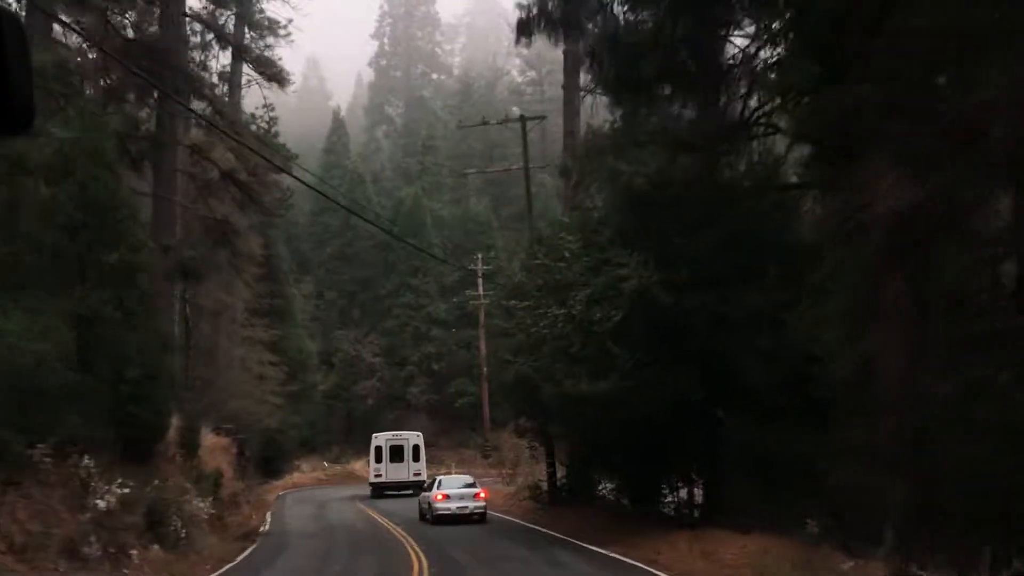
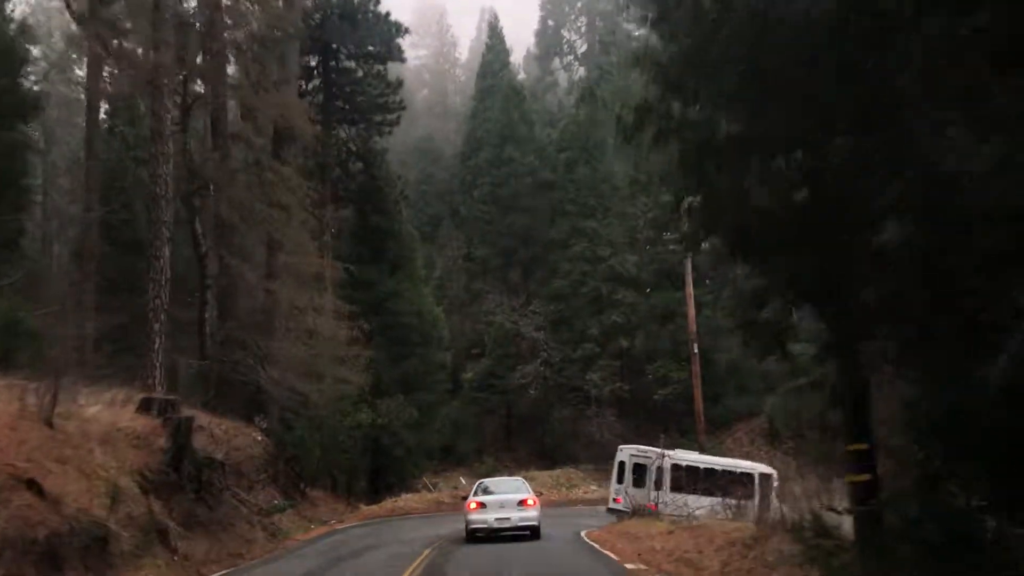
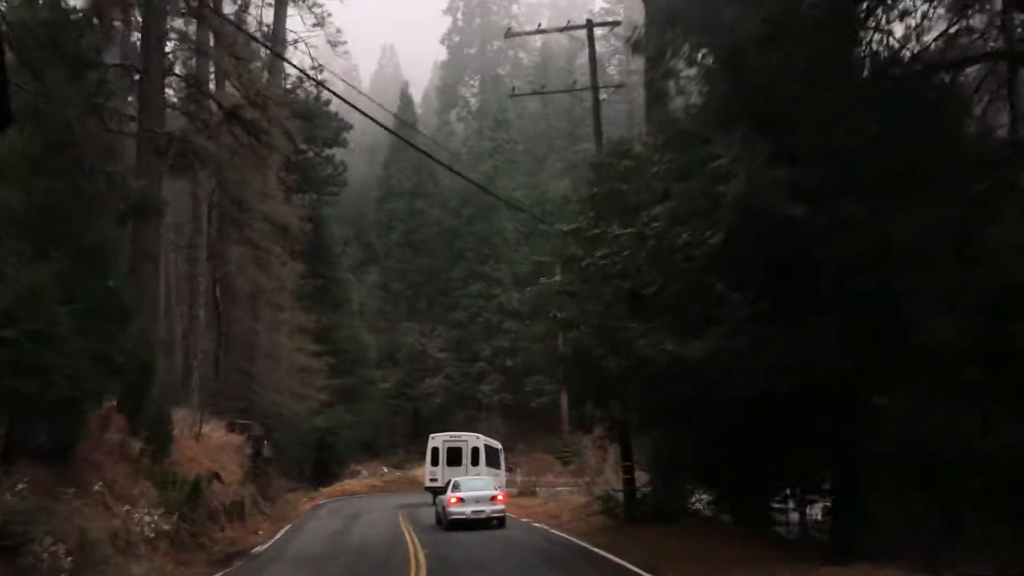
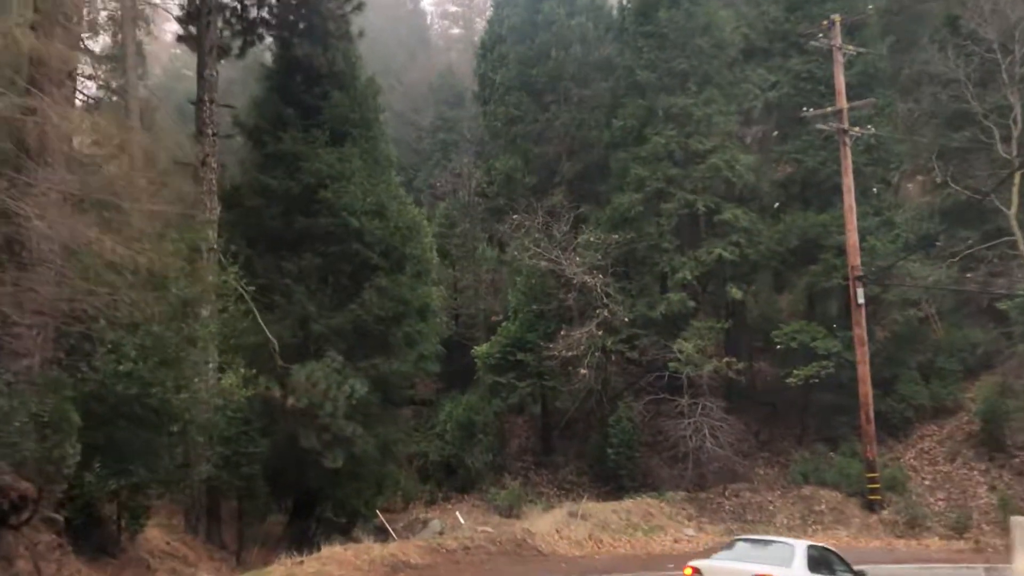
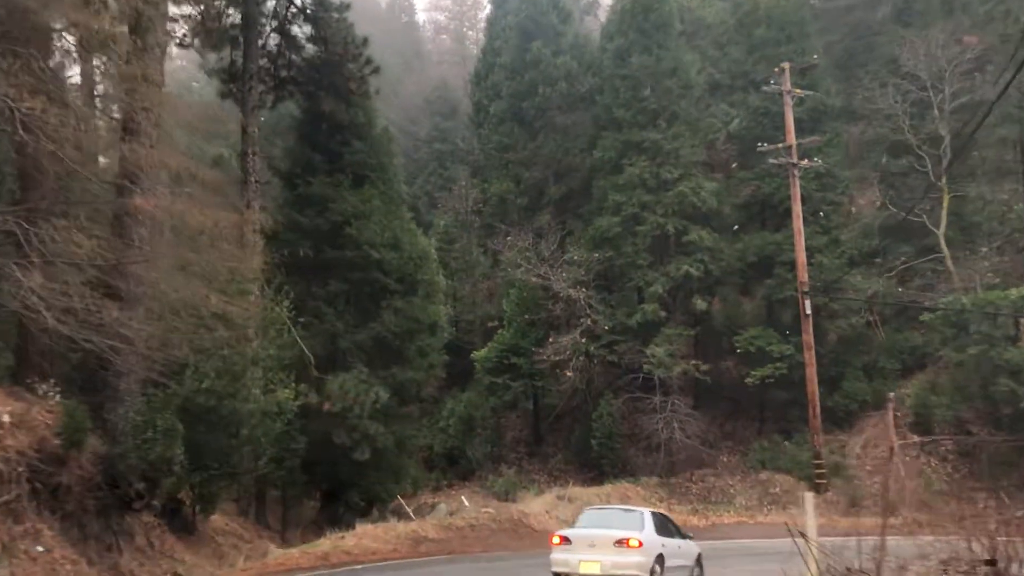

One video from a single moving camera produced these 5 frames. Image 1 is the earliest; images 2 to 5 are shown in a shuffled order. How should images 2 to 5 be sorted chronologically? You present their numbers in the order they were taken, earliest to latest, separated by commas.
3, 2, 5, 4
